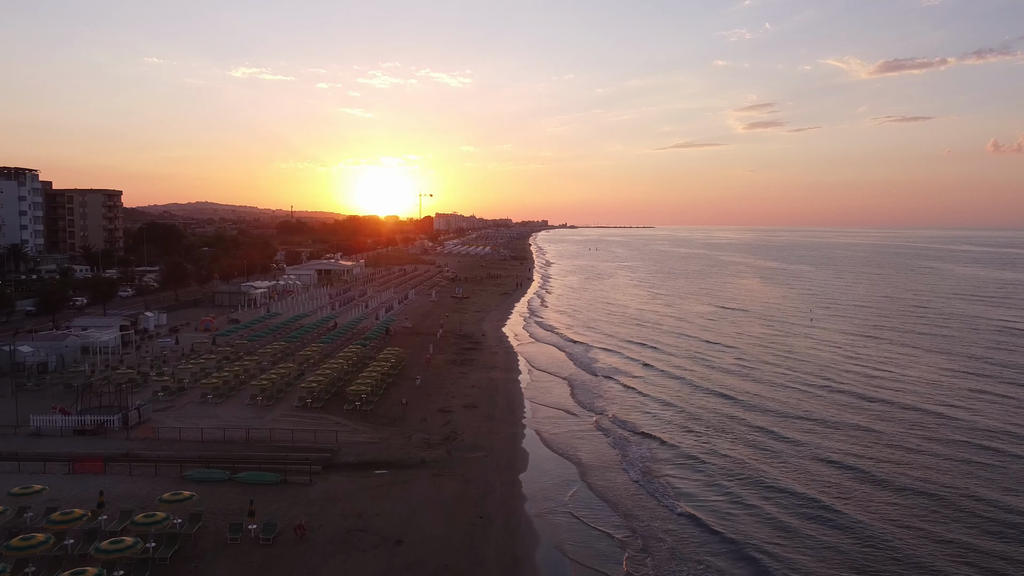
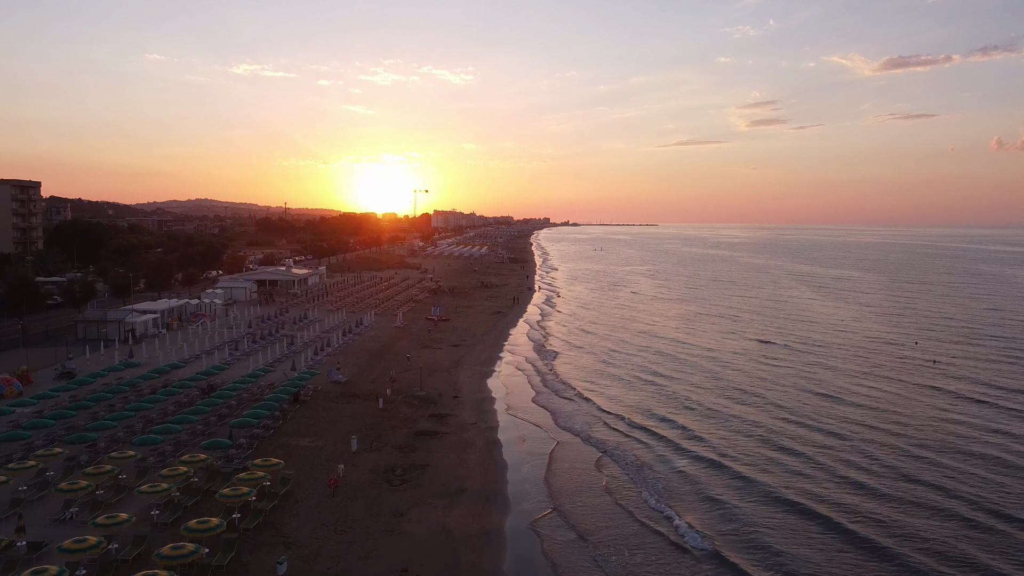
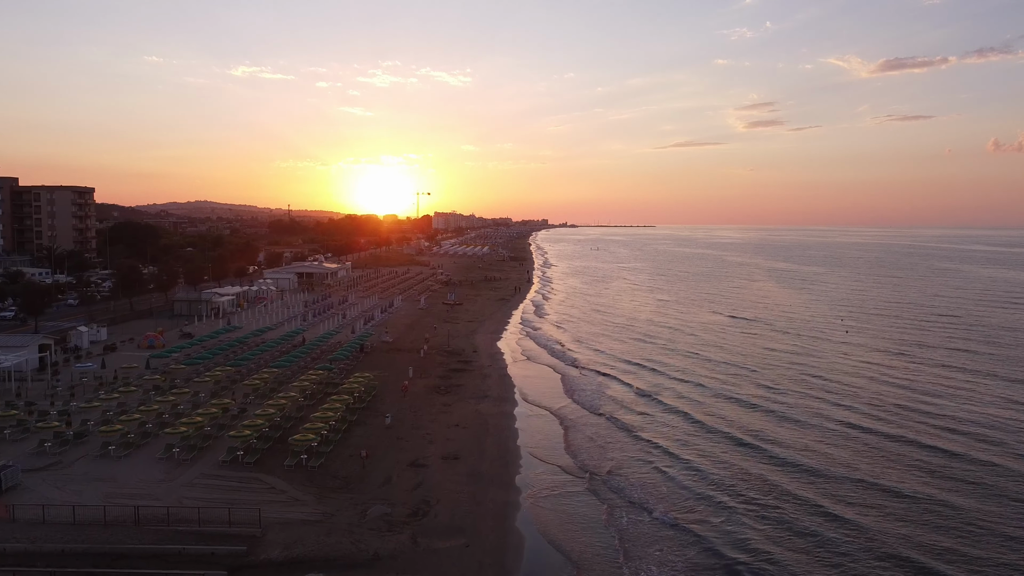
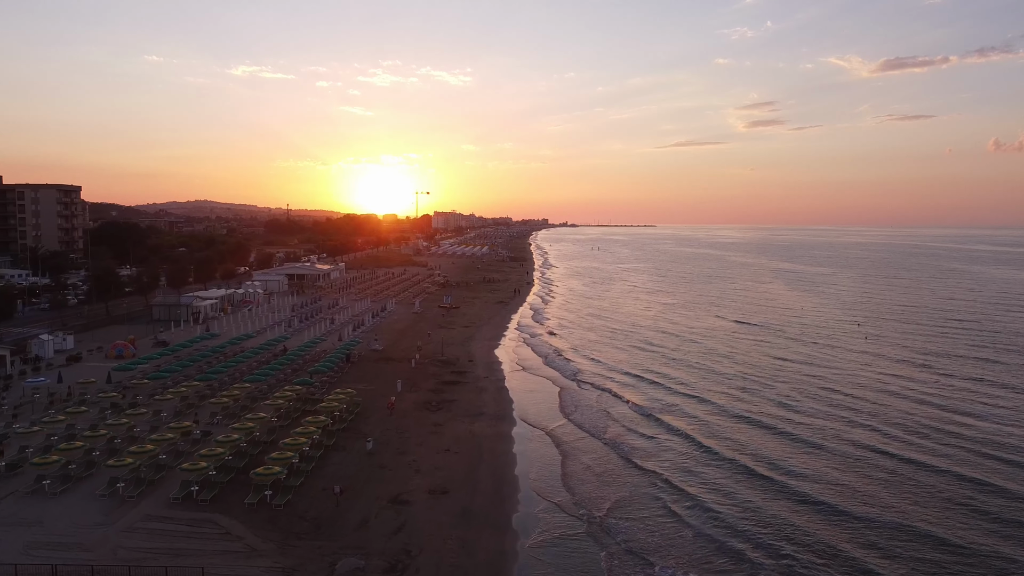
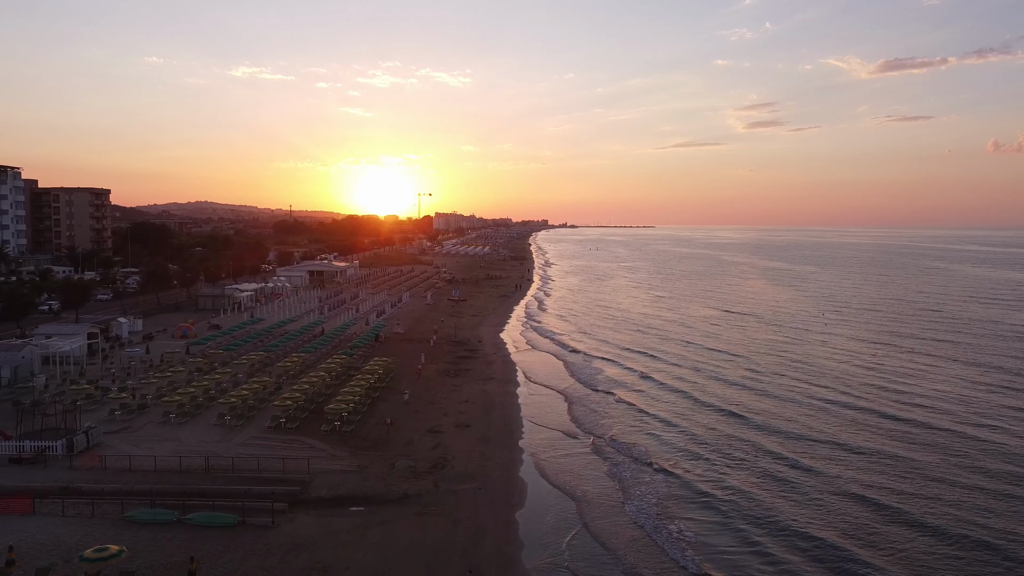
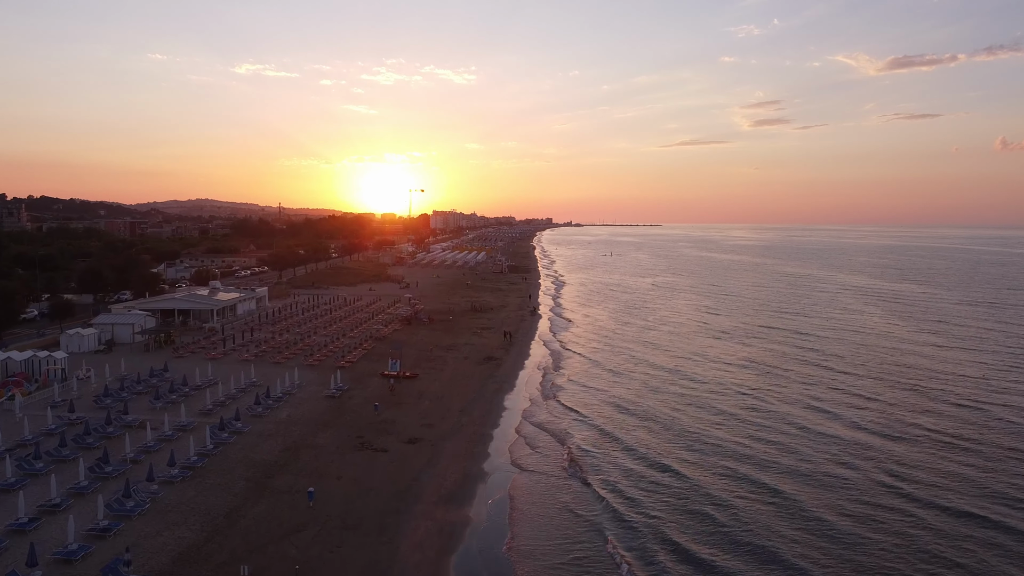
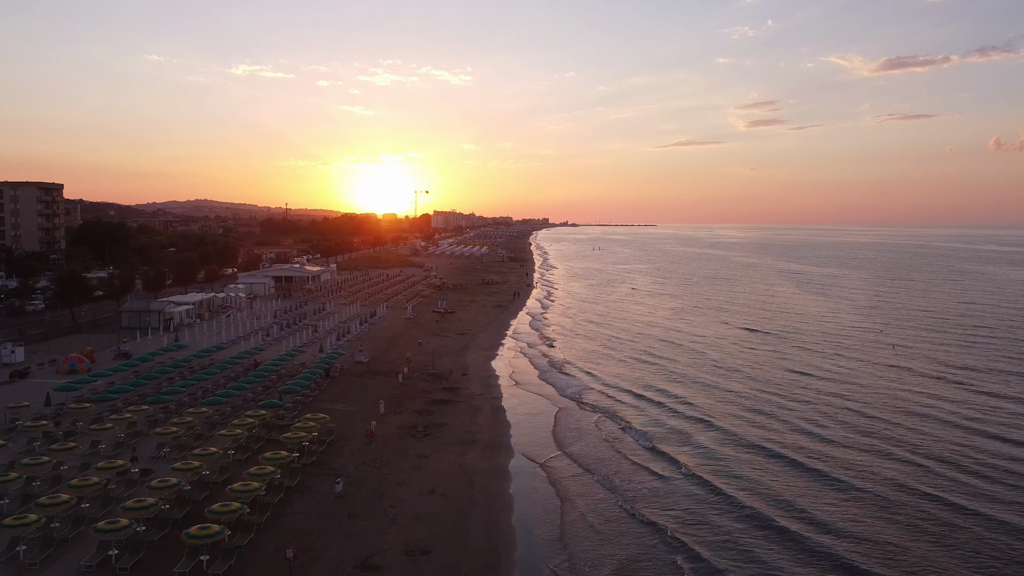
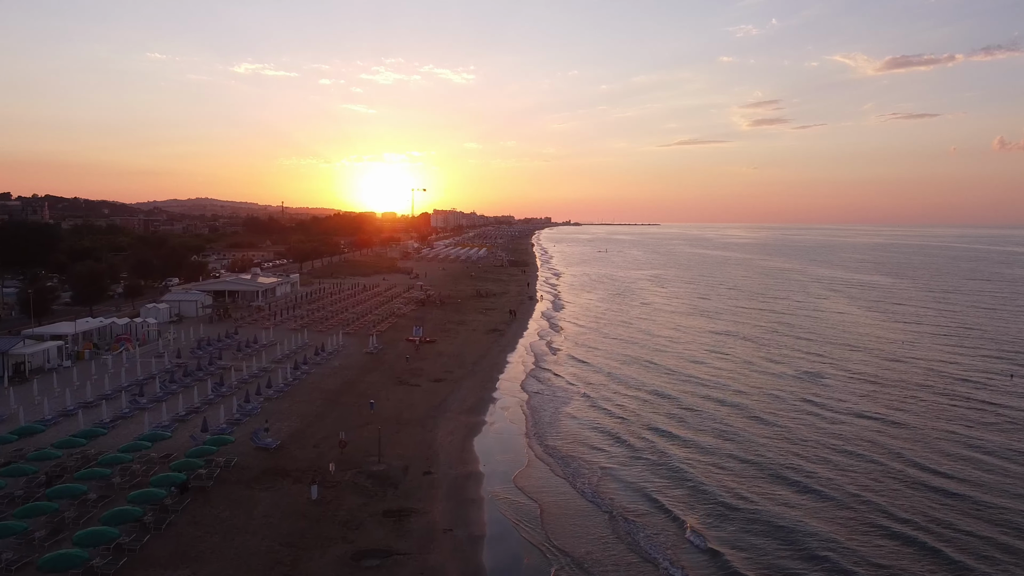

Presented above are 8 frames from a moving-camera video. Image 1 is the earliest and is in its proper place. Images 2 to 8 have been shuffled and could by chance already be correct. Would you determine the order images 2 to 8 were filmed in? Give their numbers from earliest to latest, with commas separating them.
5, 3, 4, 7, 2, 8, 6
